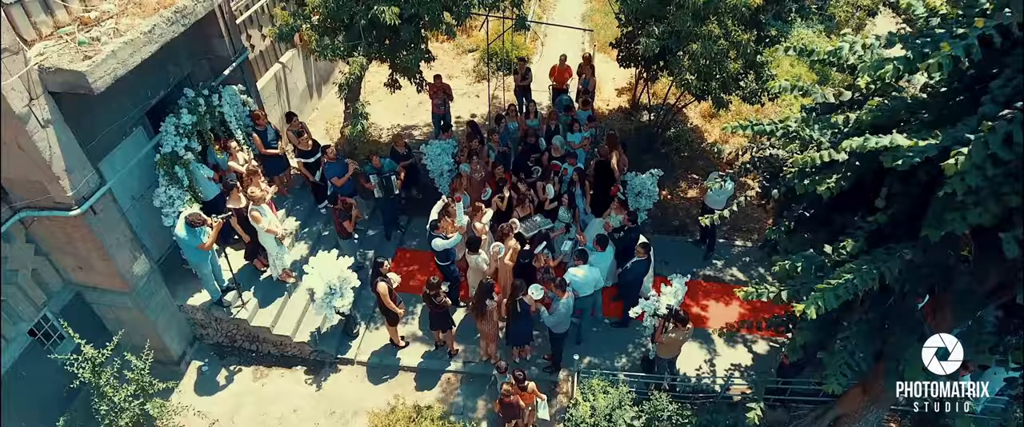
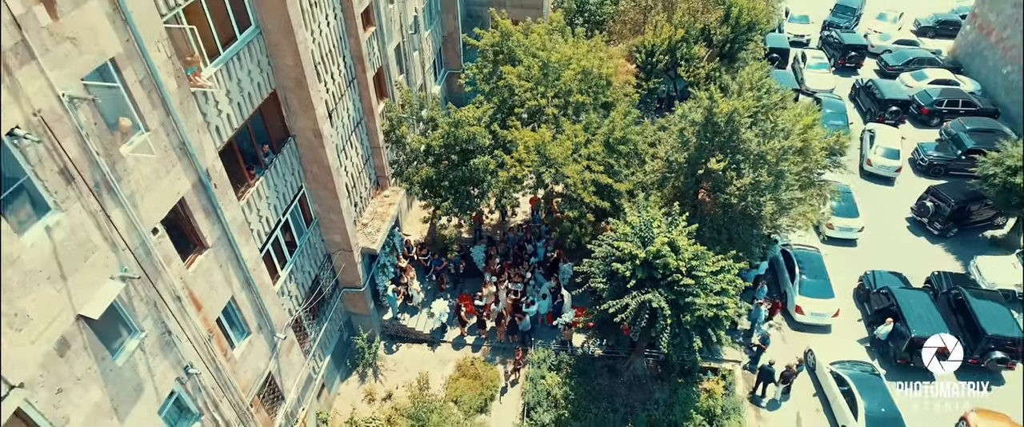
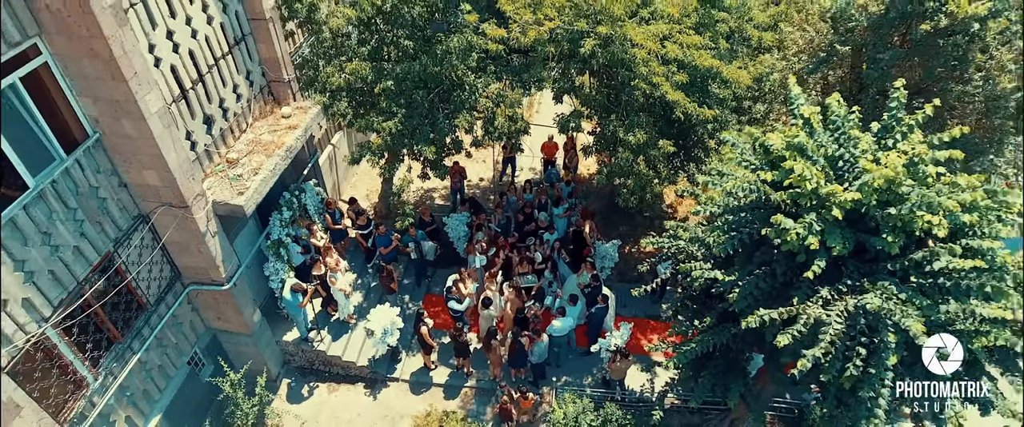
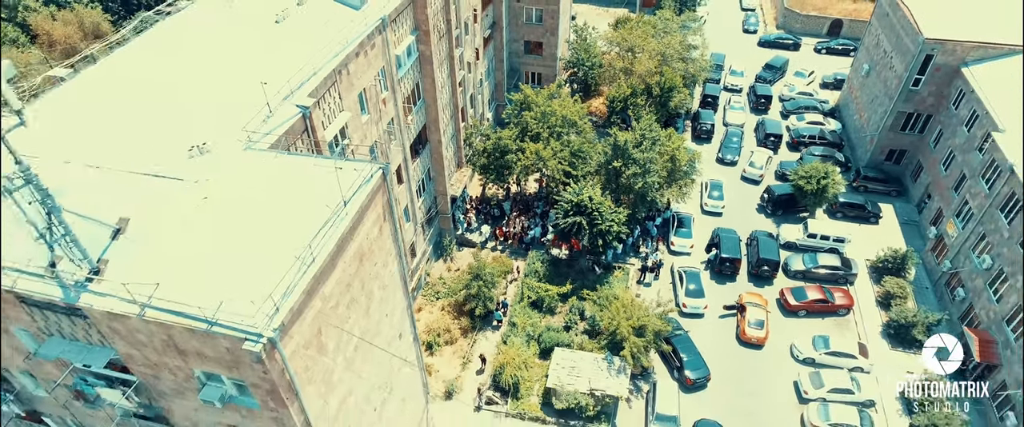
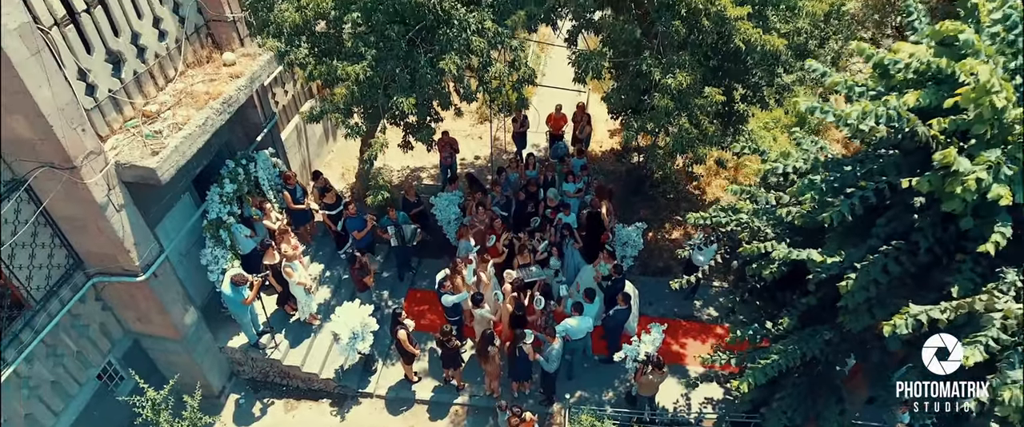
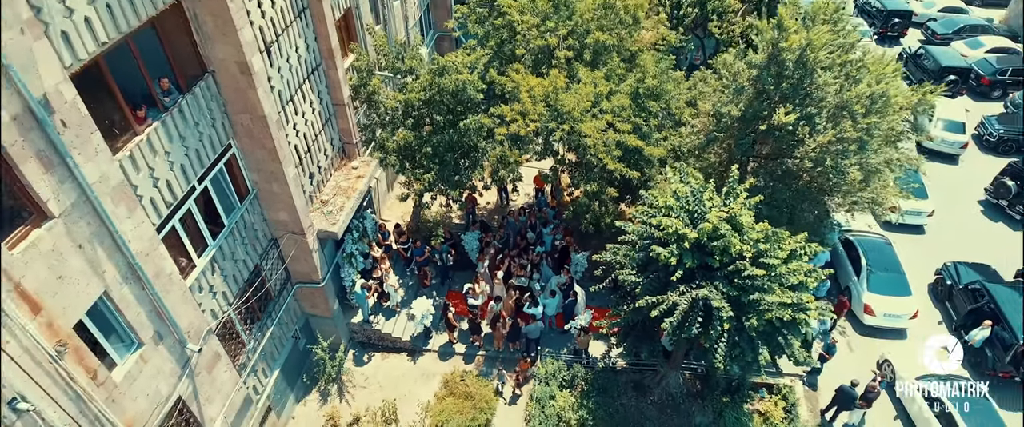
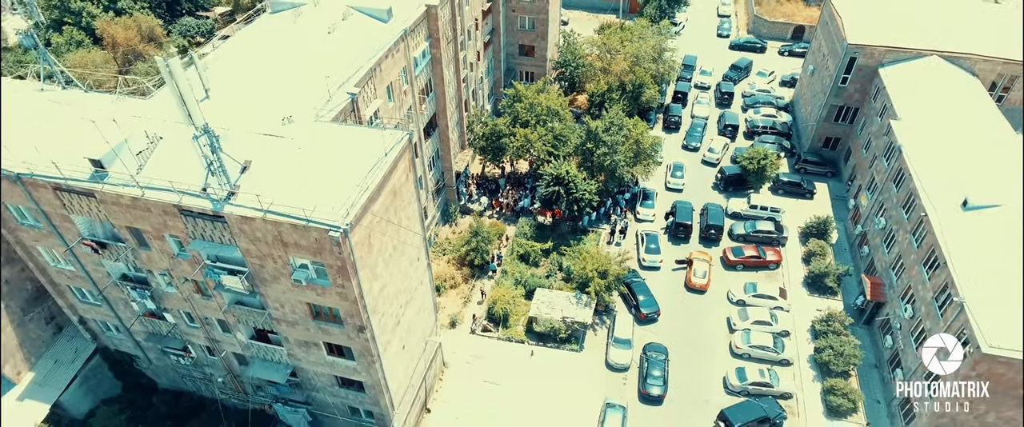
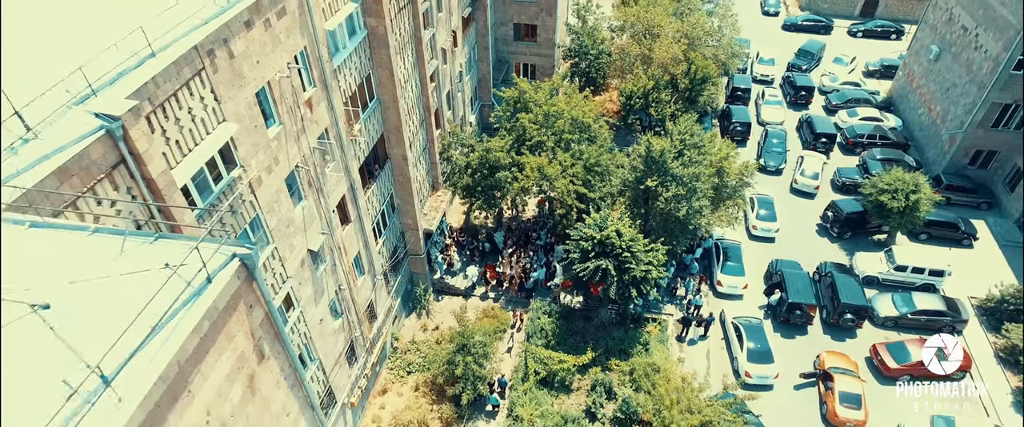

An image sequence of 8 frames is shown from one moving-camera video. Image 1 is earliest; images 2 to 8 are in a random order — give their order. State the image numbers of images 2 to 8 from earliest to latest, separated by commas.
5, 3, 6, 2, 8, 4, 7
